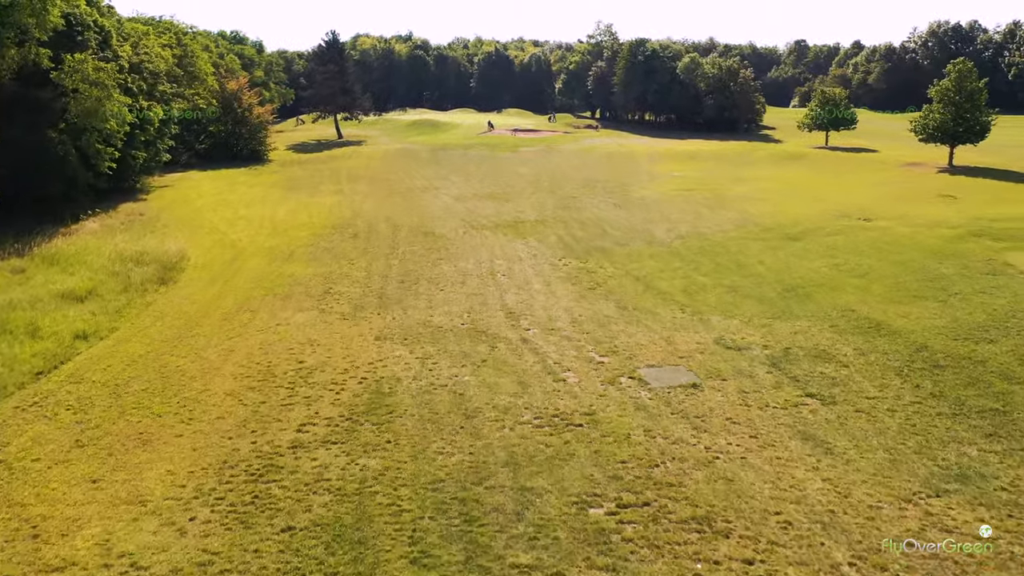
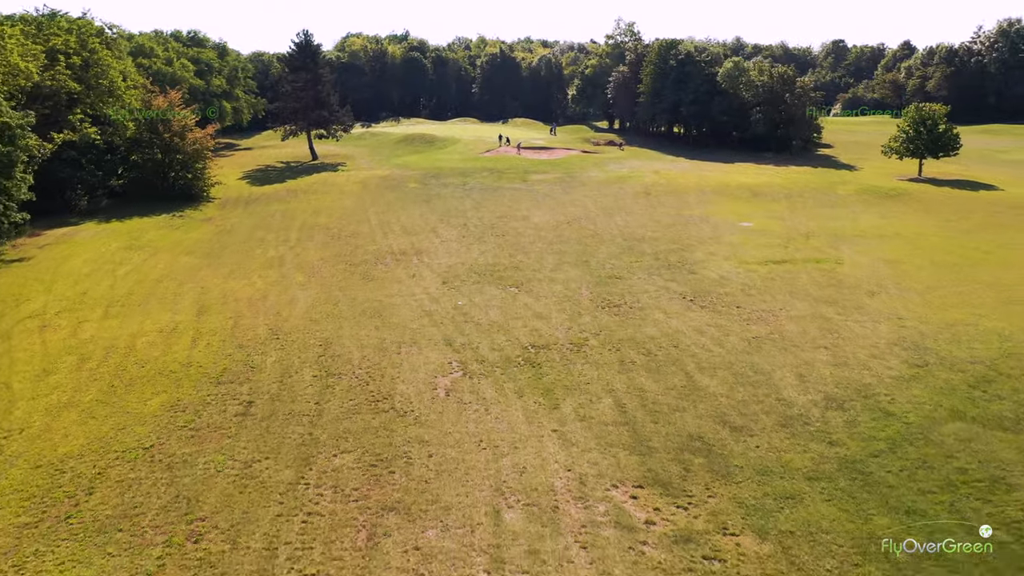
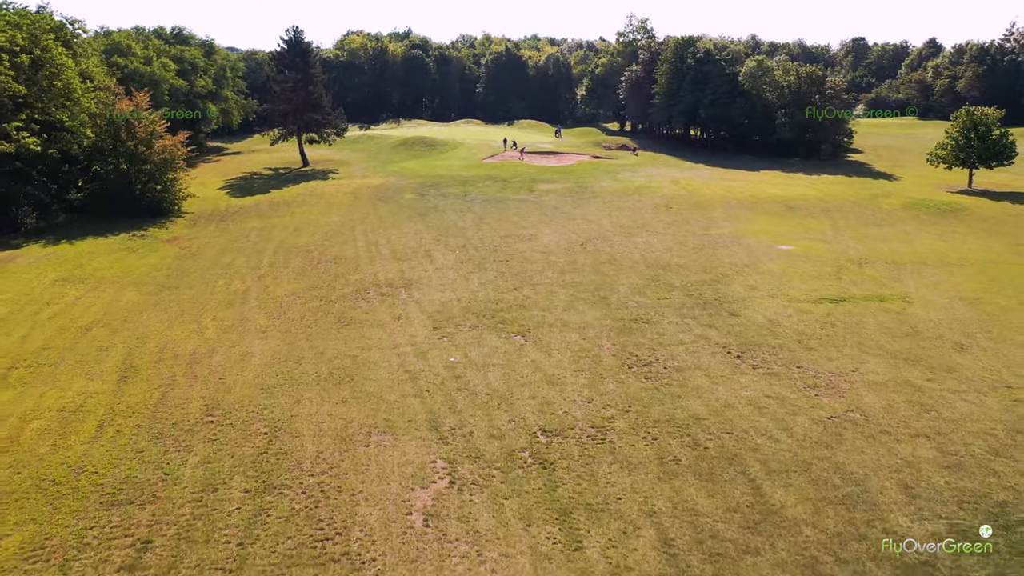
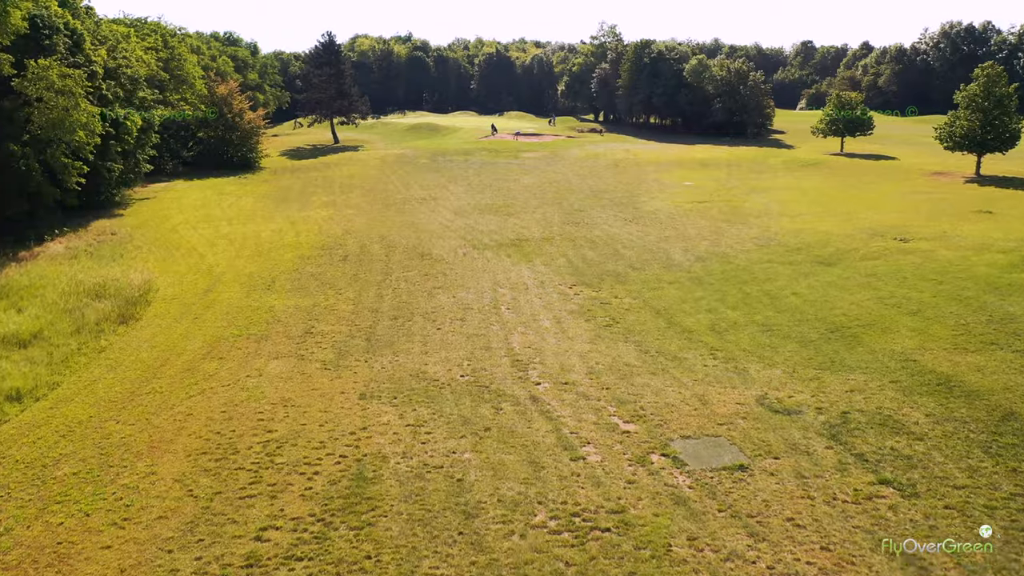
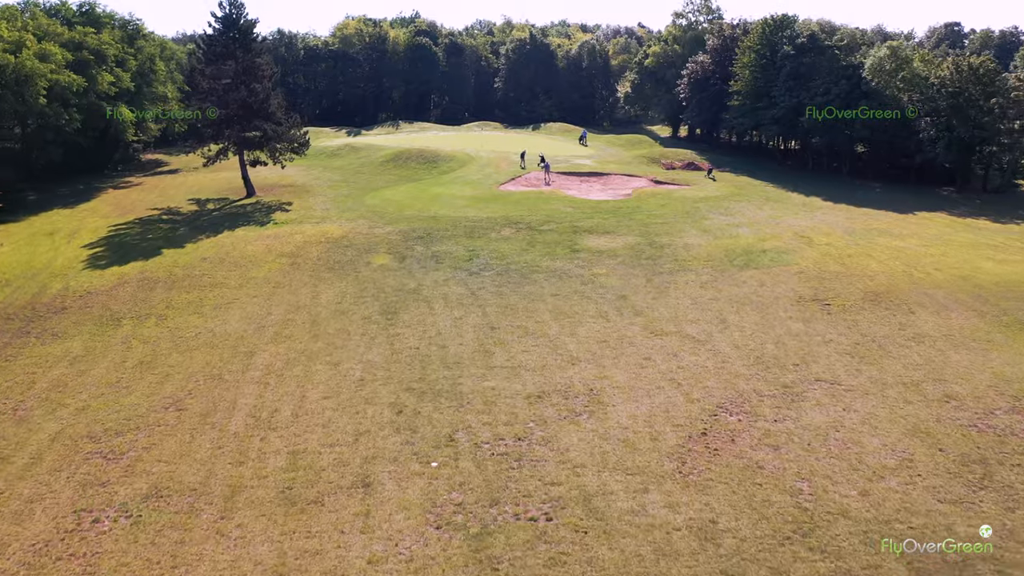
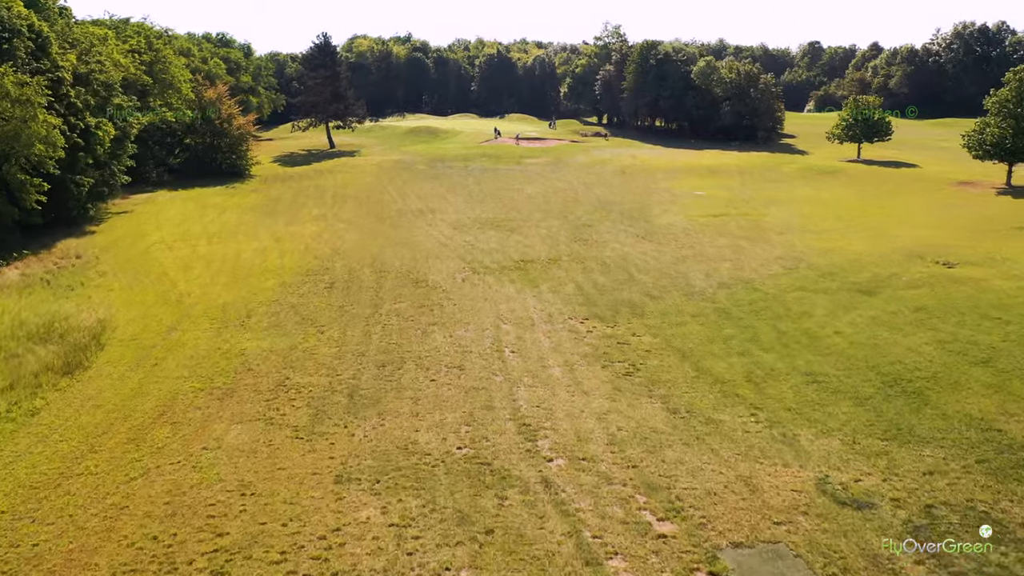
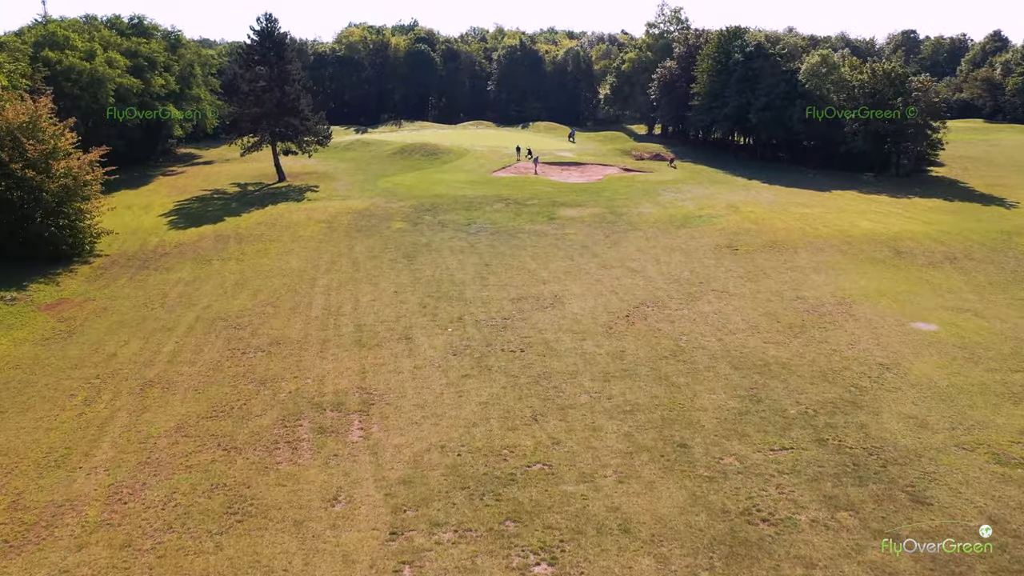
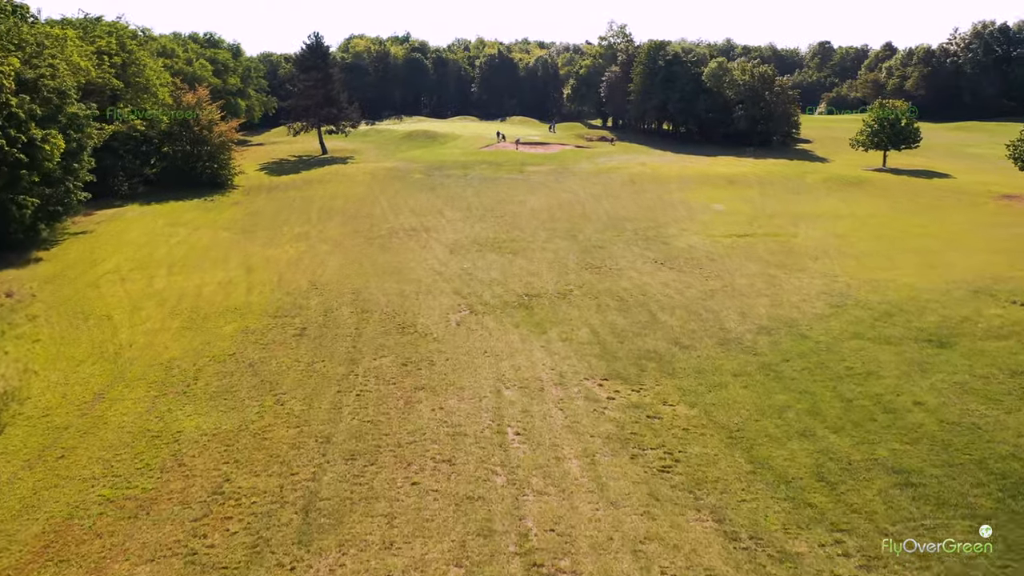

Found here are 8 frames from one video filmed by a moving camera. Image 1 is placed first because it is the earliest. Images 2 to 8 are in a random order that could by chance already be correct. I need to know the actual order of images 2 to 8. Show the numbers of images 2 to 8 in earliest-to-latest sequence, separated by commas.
4, 6, 8, 2, 3, 7, 5
